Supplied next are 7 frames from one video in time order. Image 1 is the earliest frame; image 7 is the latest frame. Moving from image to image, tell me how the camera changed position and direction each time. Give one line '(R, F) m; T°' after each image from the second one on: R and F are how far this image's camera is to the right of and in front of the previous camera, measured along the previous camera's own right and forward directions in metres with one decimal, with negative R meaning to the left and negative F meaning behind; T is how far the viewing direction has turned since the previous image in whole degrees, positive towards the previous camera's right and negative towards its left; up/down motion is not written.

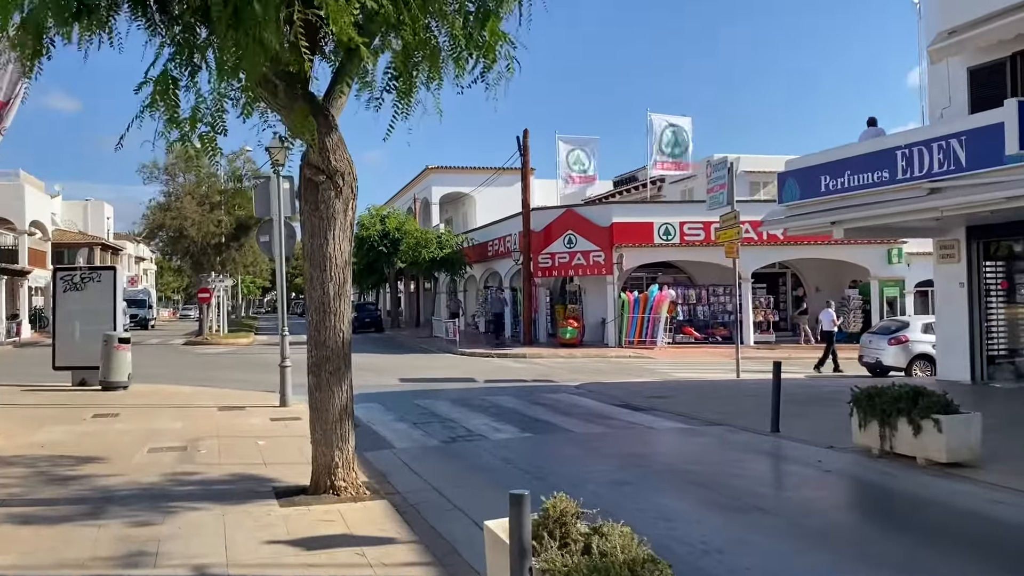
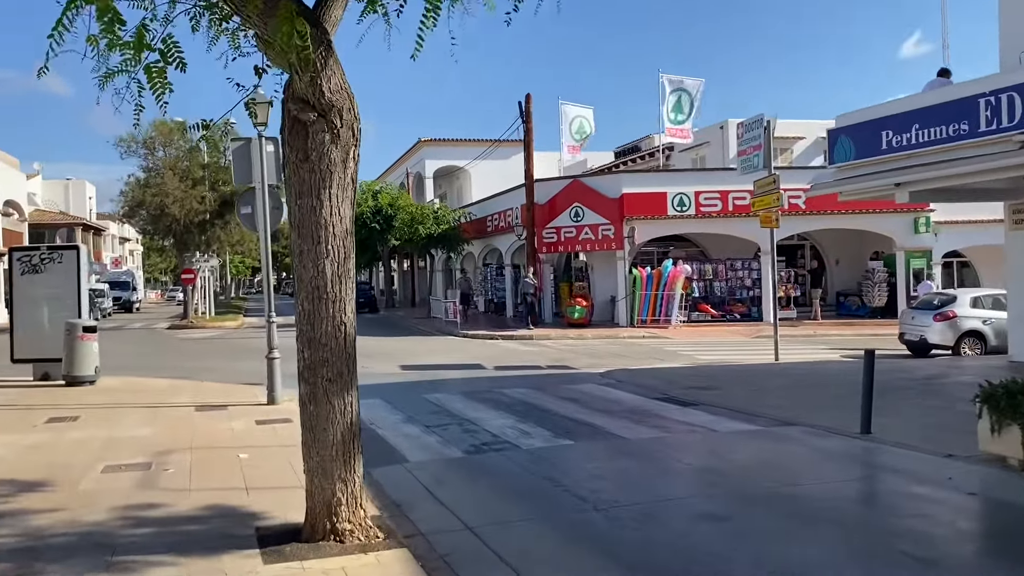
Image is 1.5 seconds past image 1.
(-0.4, +1.8) m; +1°
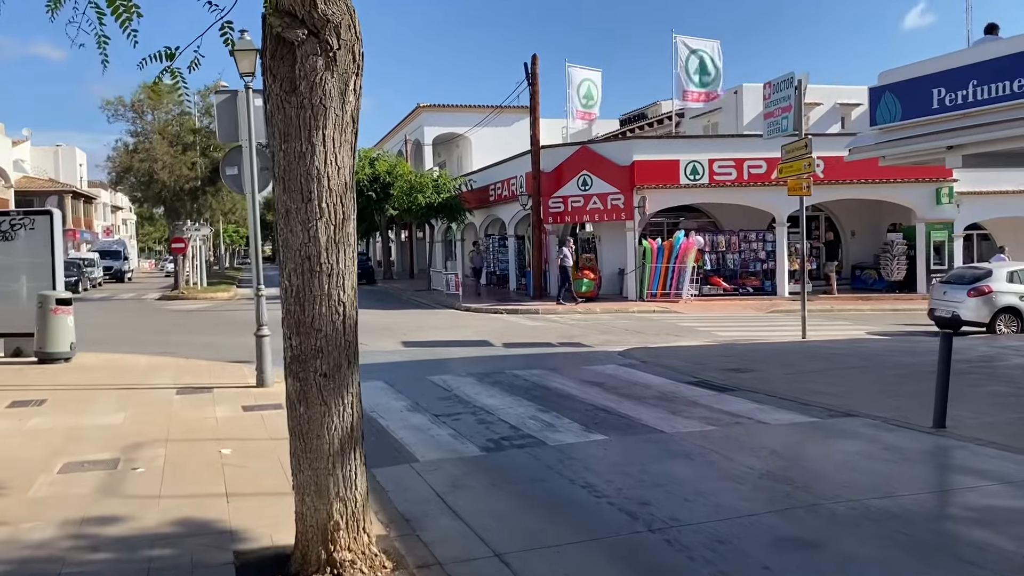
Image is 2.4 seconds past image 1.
(-0.2, +1.1) m; 0°
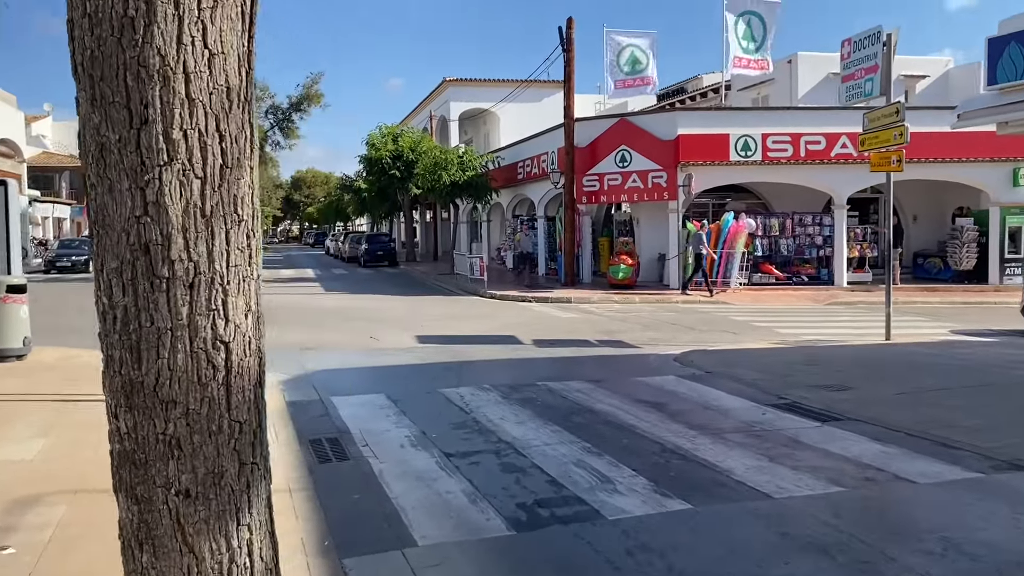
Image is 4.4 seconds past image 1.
(-0.1, +2.2) m; -2°
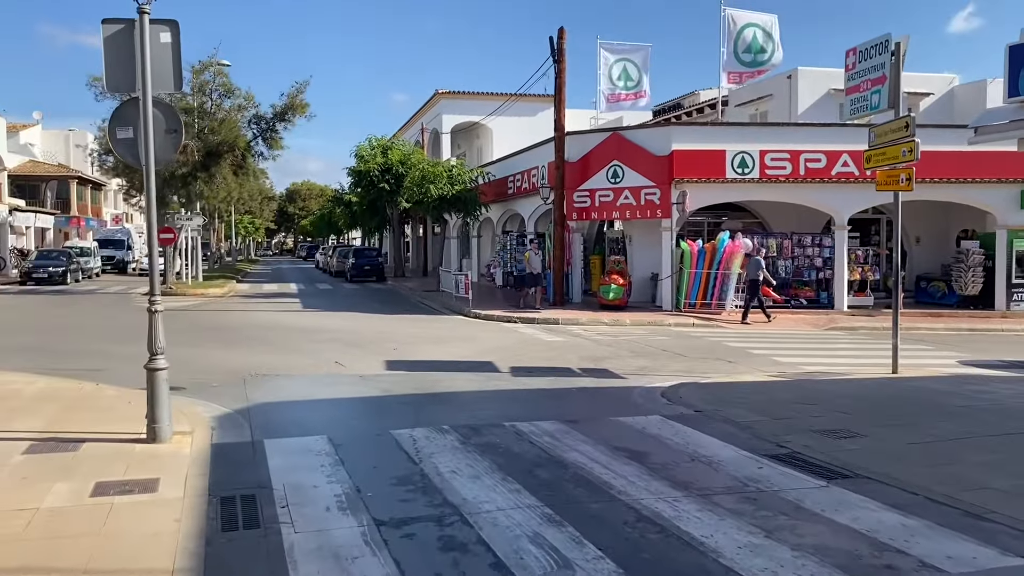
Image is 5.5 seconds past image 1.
(+0.3, +1.0) m; 0°
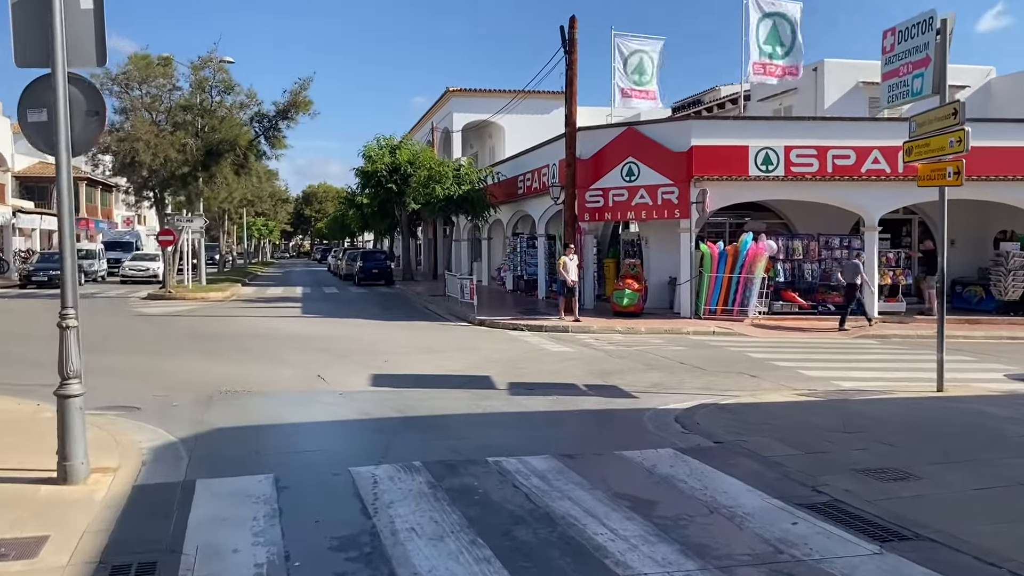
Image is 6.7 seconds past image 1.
(+0.3, +1.2) m; -1°
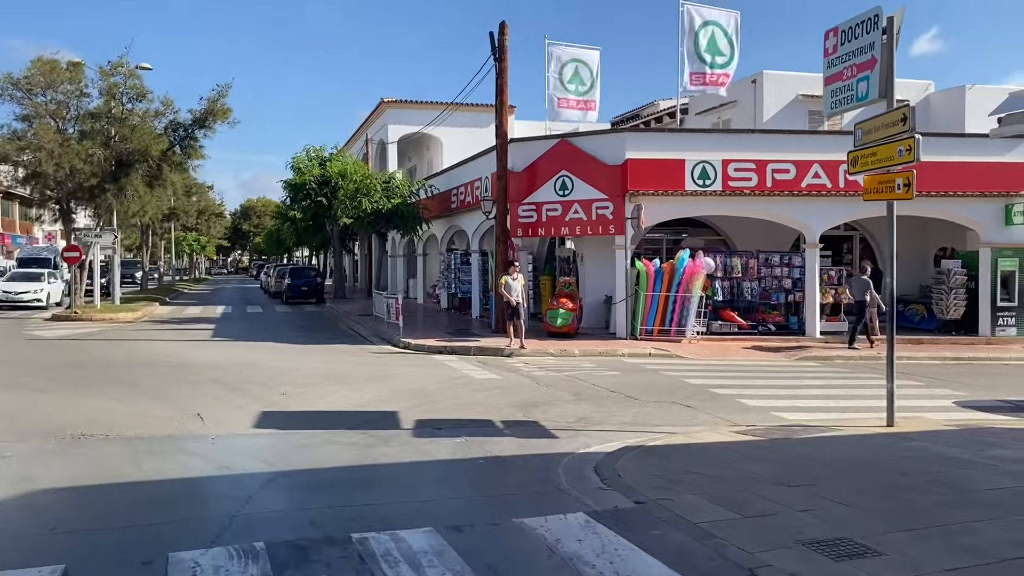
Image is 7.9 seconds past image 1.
(+0.5, +1.2) m; +4°
